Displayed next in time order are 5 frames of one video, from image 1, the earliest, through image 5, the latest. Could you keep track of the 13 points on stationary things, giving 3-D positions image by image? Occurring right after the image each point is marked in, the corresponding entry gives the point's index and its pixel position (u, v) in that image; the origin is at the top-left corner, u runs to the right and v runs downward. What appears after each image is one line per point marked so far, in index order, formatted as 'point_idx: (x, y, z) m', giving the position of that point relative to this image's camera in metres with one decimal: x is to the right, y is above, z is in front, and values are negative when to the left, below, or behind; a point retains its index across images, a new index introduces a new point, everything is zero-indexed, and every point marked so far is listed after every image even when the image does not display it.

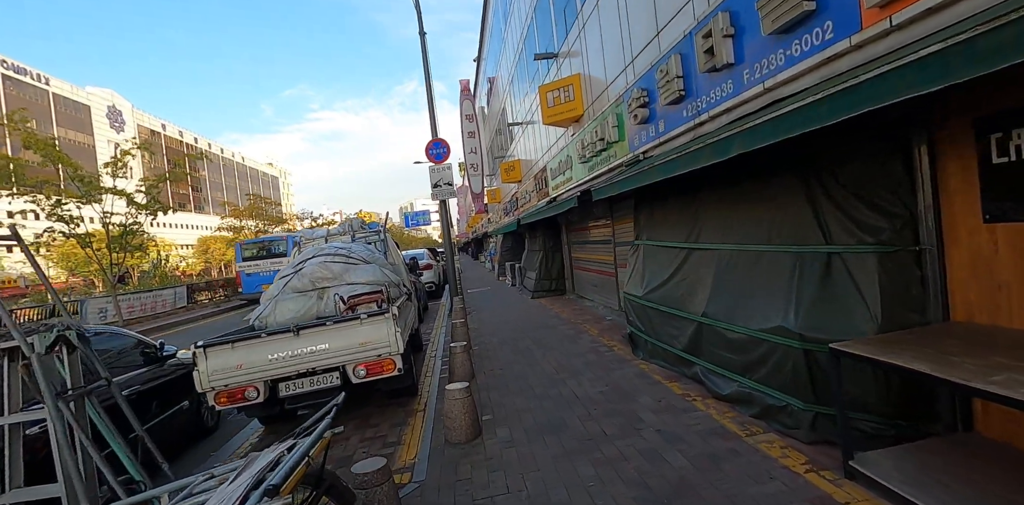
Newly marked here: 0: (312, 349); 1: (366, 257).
0: (-1.9, -0.9, +5.3) m
1: (-1.9, -0.1, +7.6) m
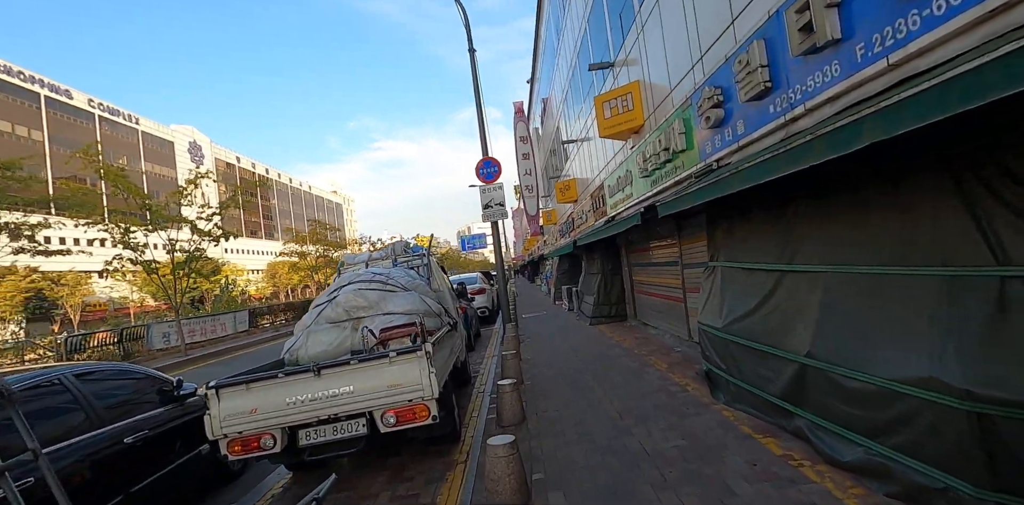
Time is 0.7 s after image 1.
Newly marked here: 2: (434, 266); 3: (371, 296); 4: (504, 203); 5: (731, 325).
0: (-1.4, -1.1, +4.6) m
1: (-1.3, -0.4, +7.0) m
2: (-1.1, -0.2, +8.0) m
3: (-1.6, -0.5, +6.4) m
4: (-0.2, +1.1, +12.6) m
5: (+1.9, -0.6, +4.9) m
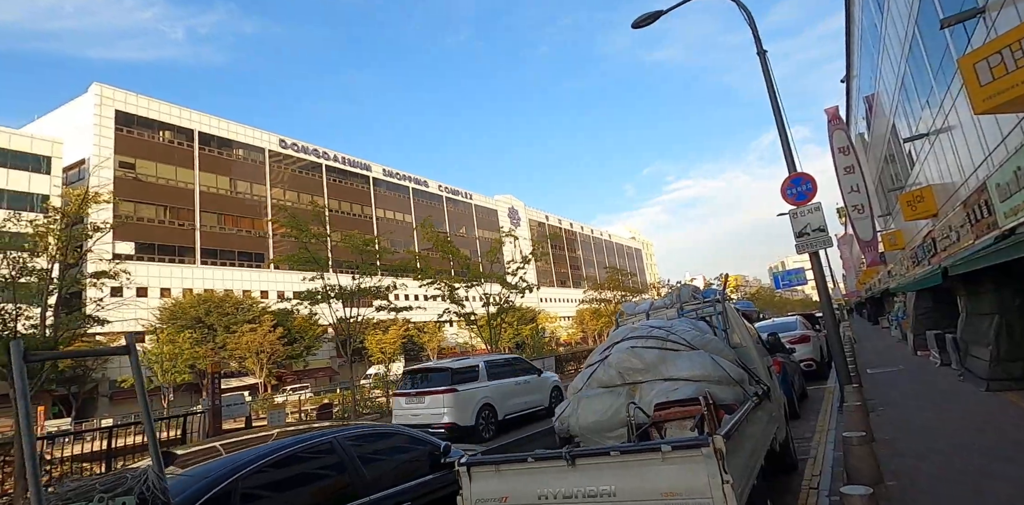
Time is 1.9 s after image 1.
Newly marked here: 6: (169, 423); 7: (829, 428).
0: (+0.5, -1.4, +3.5) m
1: (+1.7, -0.8, +5.5) m
2: (+2.4, -0.7, +6.3) m
3: (+1.2, -0.9, +5.2) m
4: (+5.4, +0.4, +9.9) m
5: (+3.5, -0.7, +2.1) m
6: (-8.0, -3.9, +13.3) m
7: (+4.6, -2.5, +8.3) m
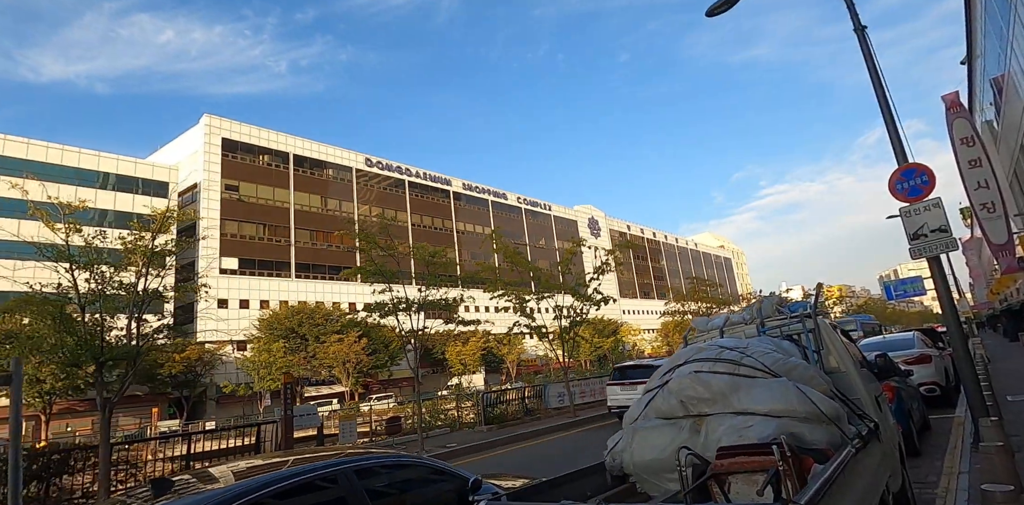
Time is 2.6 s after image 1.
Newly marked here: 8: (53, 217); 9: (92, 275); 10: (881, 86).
0: (+0.5, -1.5, +2.7) m
1: (+2.1, -0.8, +4.5) m
2: (+2.8, -0.7, +5.2) m
3: (+1.5, -0.9, +4.2) m
4: (+6.3, +0.4, +8.4) m
5: (+3.3, -0.6, +0.9) m
6: (-6.4, -4.2, +13.6) m
7: (+5.3, -2.6, +6.9) m
8: (-8.9, +0.7, +11.1) m
9: (-8.0, -0.4, +10.8) m
10: (+6.7, +3.1, +10.4) m
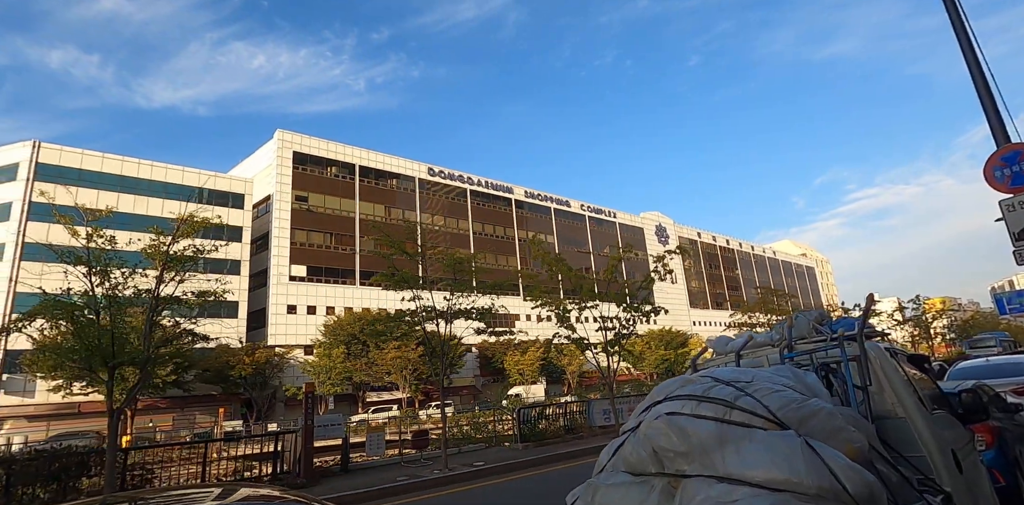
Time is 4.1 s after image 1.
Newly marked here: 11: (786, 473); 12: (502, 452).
0: (-0.2, -1.4, +1.6) m
1: (+1.6, -0.8, +3.2) m
2: (+2.4, -0.7, +3.8) m
3: (+1.0, -0.9, +3.0) m
4: (+6.3, +0.3, +6.5) m
5: (+2.3, -0.6, -0.5) m
6: (-5.7, -4.3, +13.2) m
7: (+5.1, -2.6, +5.1) m
8: (-8.5, +0.6, +11.2) m
9: (-7.6, -0.5, +10.7) m
10: (+6.9, +3.0, +8.6) m
11: (+1.3, -1.0, +2.6) m
12: (-0.3, -5.3, +15.2) m
